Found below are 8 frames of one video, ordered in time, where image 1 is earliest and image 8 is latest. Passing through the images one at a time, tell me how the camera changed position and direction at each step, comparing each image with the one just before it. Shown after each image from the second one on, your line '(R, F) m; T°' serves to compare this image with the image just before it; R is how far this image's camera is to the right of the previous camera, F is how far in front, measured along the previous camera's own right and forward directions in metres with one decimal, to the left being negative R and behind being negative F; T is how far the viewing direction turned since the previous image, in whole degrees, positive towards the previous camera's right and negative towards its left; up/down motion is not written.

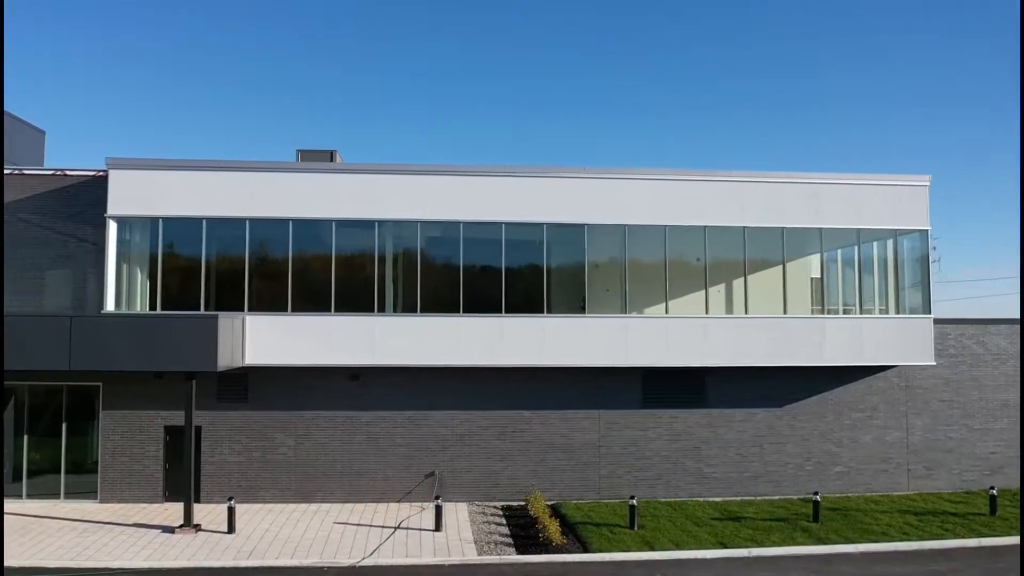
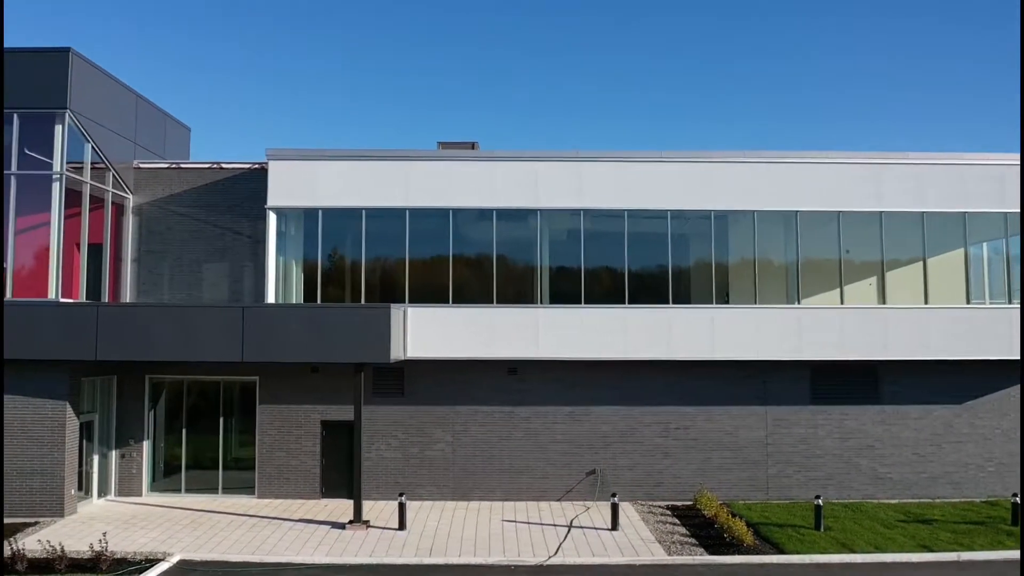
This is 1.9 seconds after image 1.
(-1.8, +0.6) m; -4°
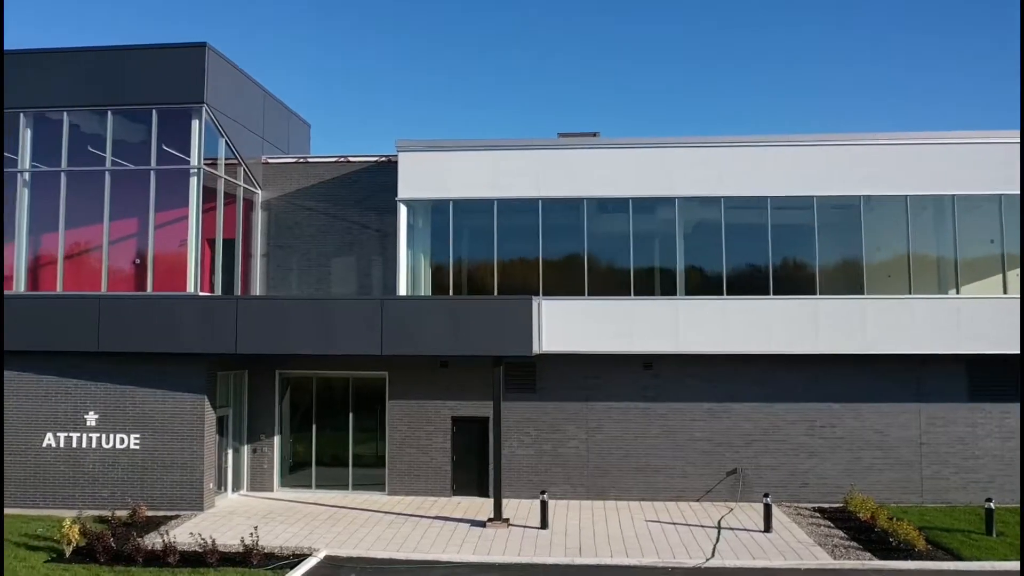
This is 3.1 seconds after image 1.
(-1.1, +0.5) m; -5°
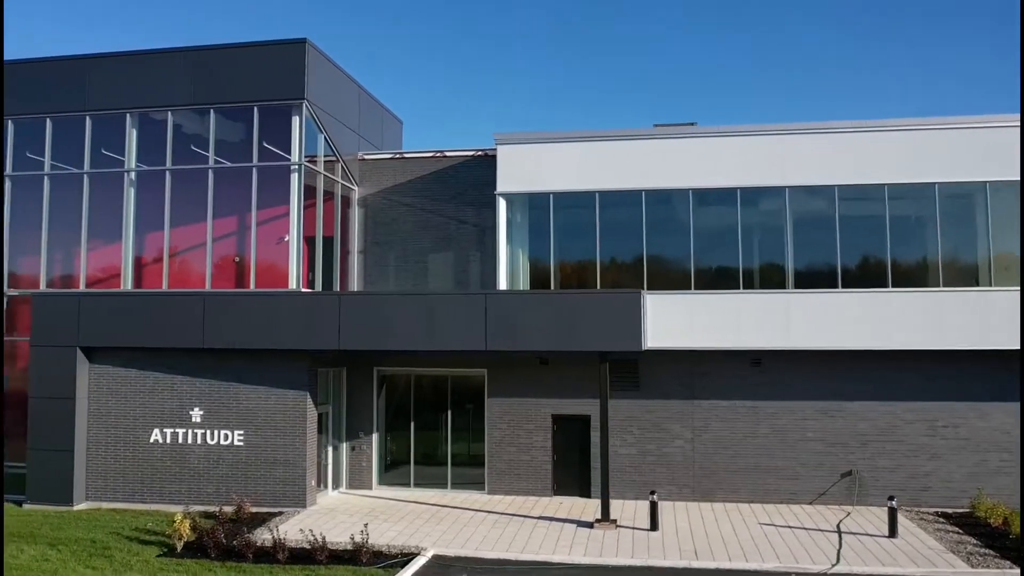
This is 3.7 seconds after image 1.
(-0.5, +0.4) m; -4°
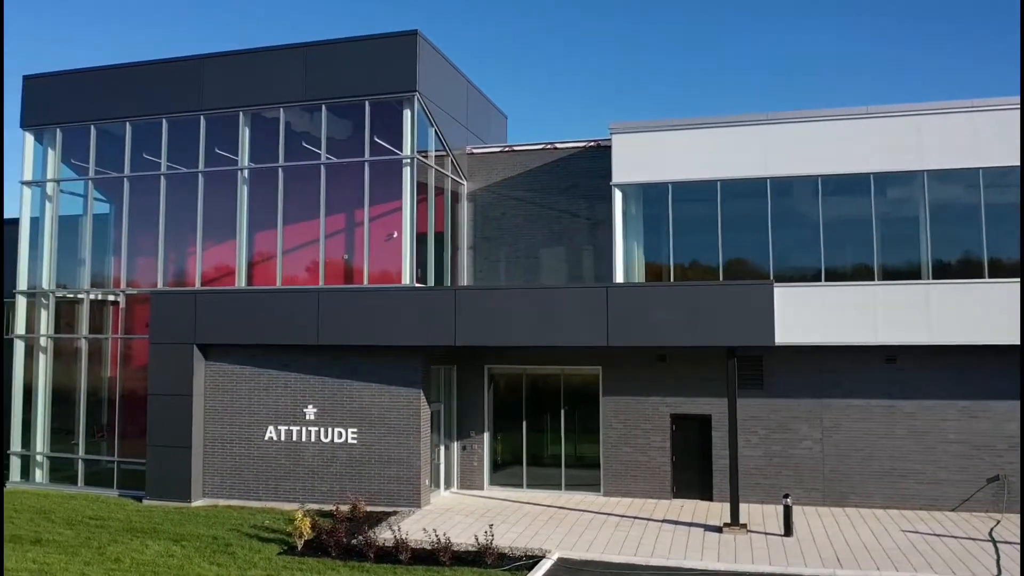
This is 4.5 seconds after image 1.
(-0.6, +0.5) m; -5°
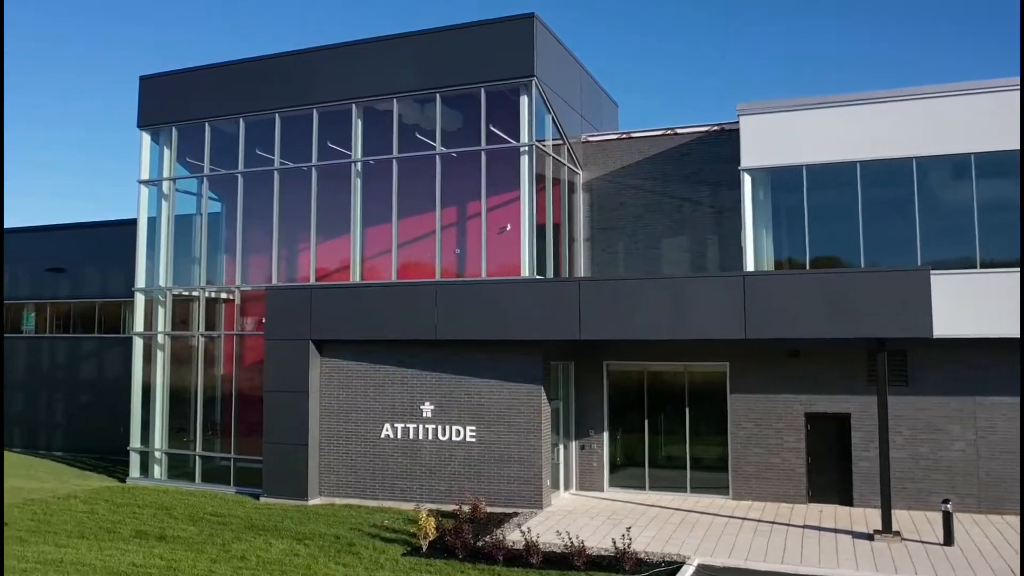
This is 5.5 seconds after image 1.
(-0.6, +0.6) m; -5°
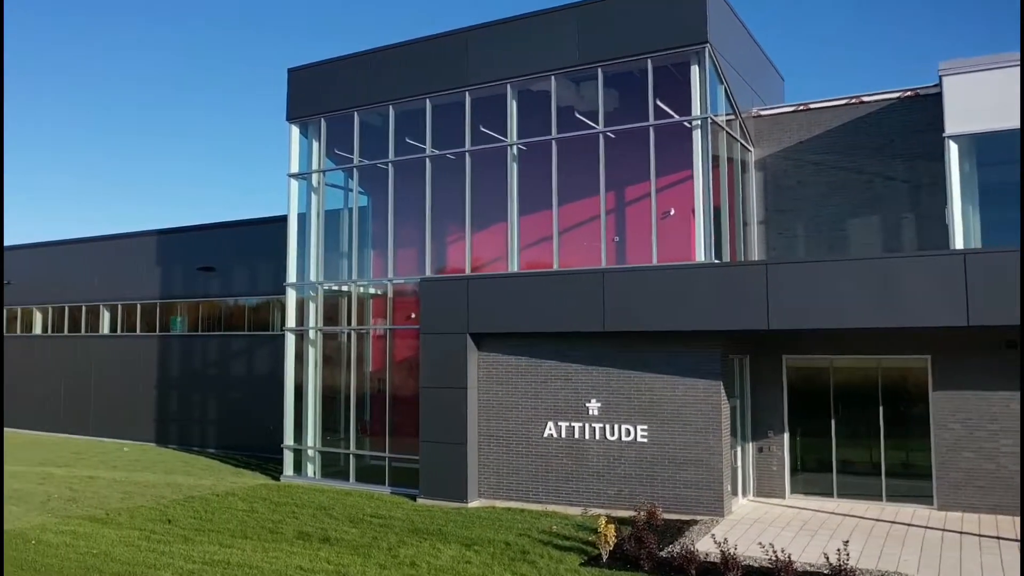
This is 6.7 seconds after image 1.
(-0.8, +1.0) m; -7°
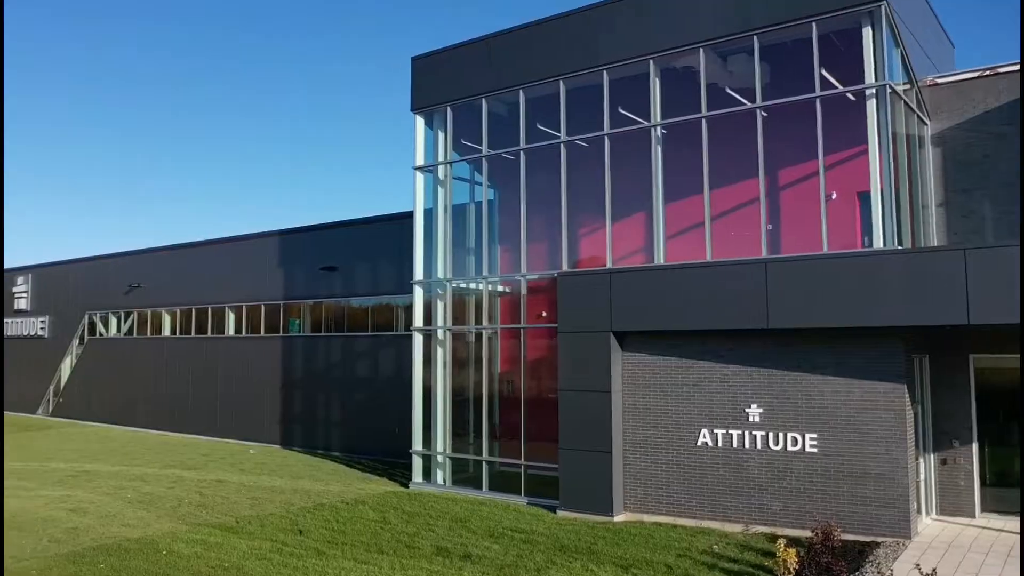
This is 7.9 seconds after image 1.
(-0.6, +1.2) m; -7°
